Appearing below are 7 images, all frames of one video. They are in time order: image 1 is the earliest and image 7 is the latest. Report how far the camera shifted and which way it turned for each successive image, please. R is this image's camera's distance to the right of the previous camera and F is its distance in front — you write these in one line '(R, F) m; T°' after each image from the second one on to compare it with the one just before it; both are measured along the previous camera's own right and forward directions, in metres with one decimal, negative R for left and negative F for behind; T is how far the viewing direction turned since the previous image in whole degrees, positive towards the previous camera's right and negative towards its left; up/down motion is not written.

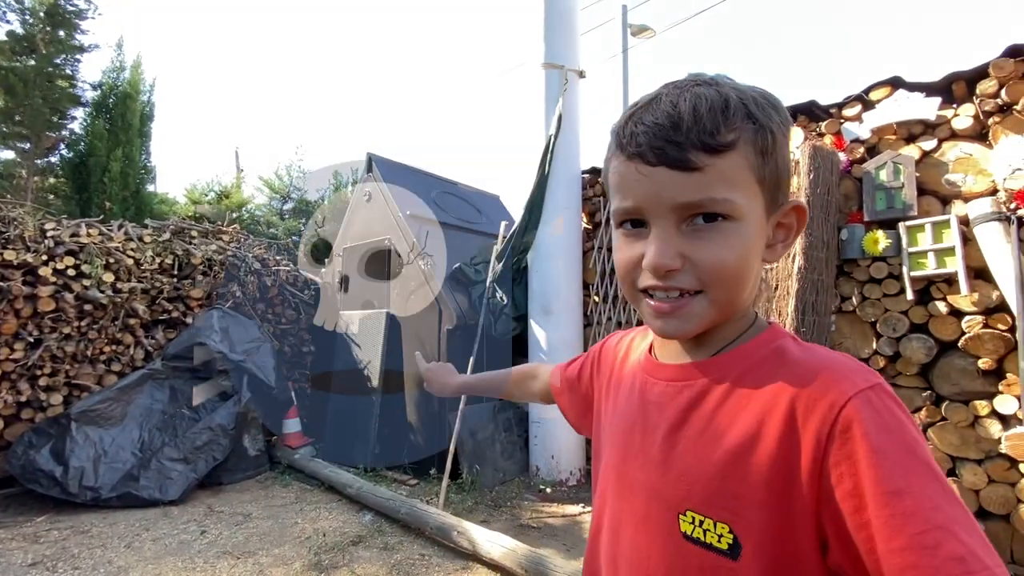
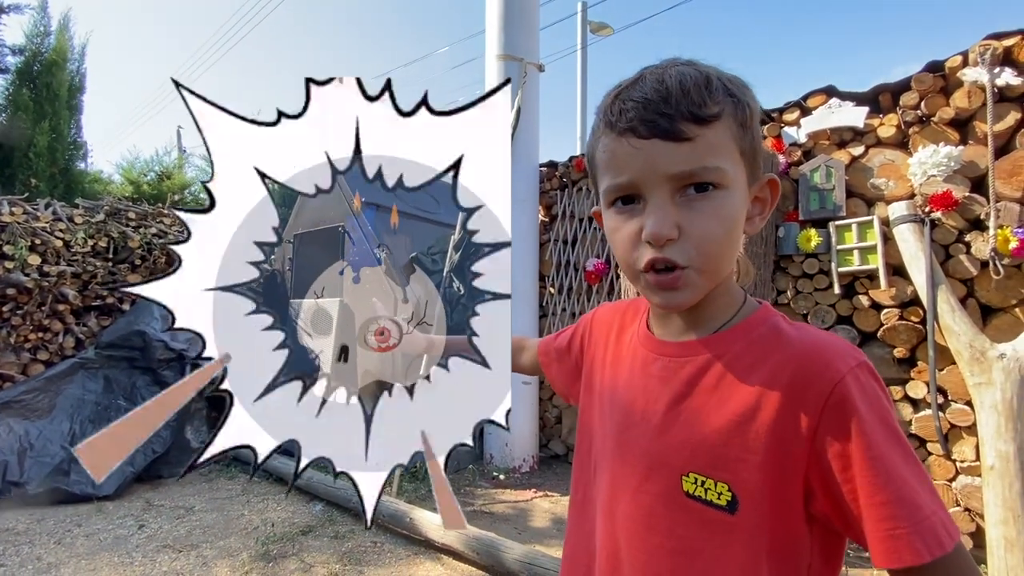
(0.0, 0.0) m; +5°
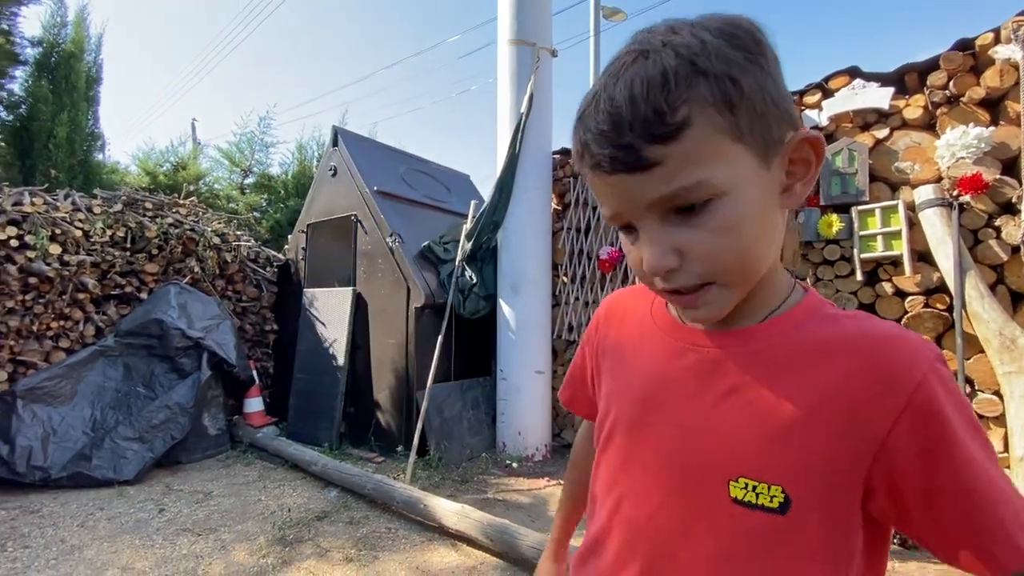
(0.0, 0.0) m; -1°
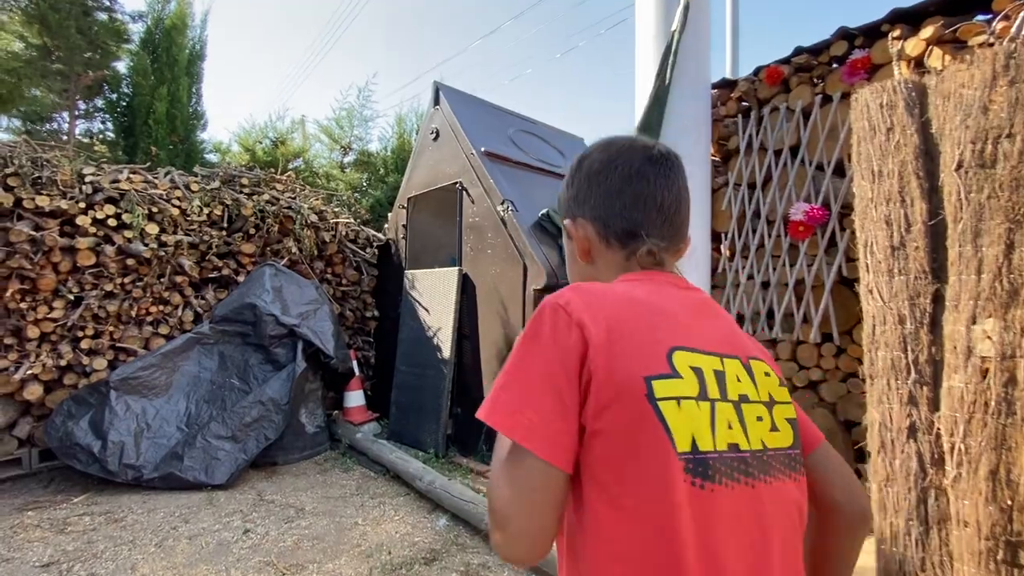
(-0.4, +0.9) m; -11°
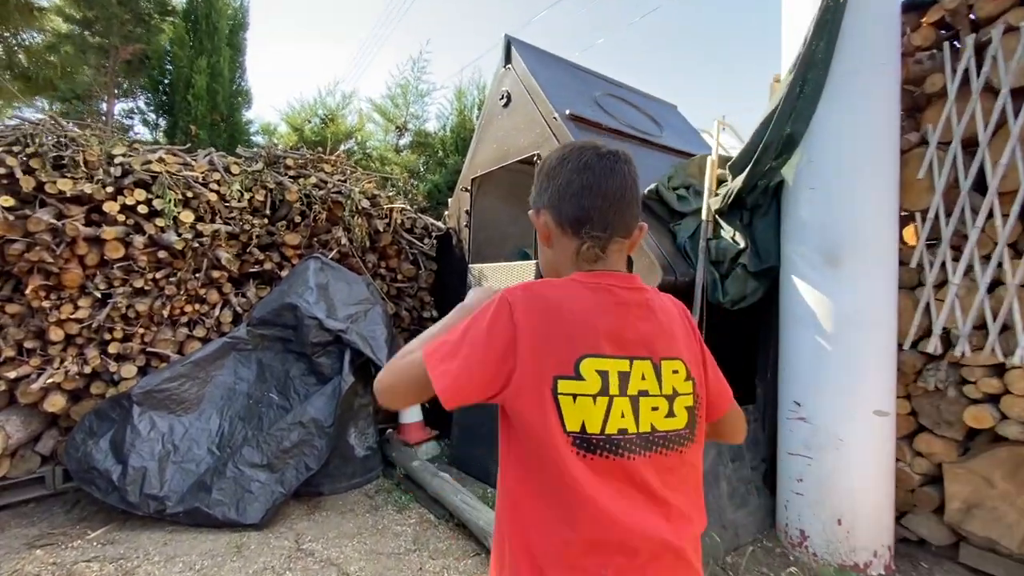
(-0.3, +0.8) m; -6°
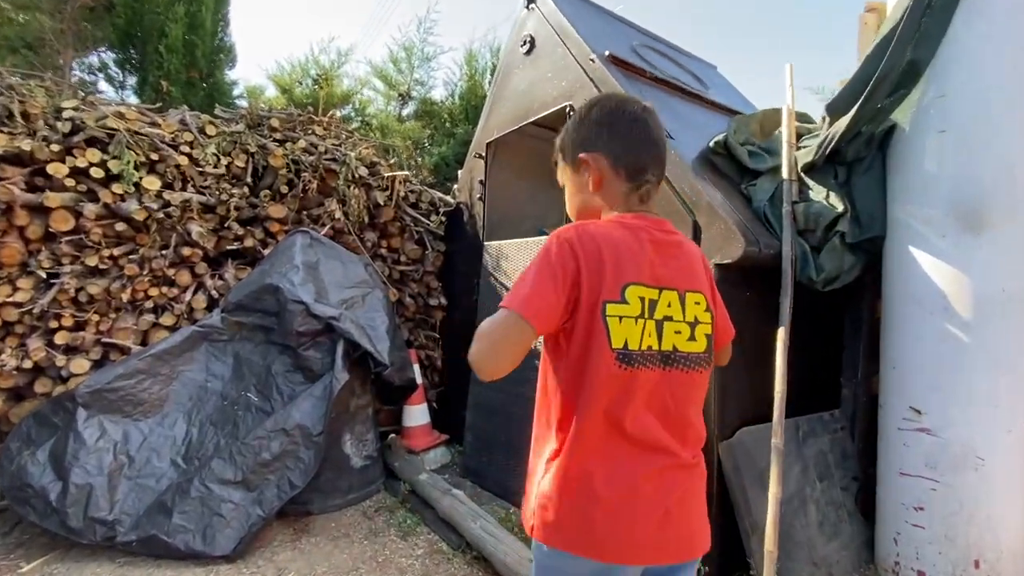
(-0.1, +0.6) m; 0°
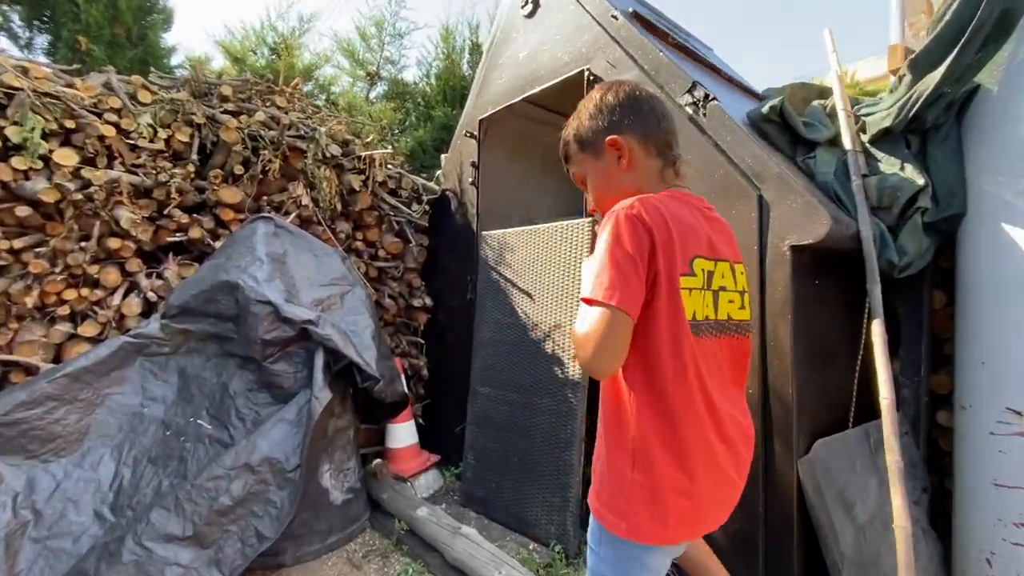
(-0.3, +0.4) m; +5°
